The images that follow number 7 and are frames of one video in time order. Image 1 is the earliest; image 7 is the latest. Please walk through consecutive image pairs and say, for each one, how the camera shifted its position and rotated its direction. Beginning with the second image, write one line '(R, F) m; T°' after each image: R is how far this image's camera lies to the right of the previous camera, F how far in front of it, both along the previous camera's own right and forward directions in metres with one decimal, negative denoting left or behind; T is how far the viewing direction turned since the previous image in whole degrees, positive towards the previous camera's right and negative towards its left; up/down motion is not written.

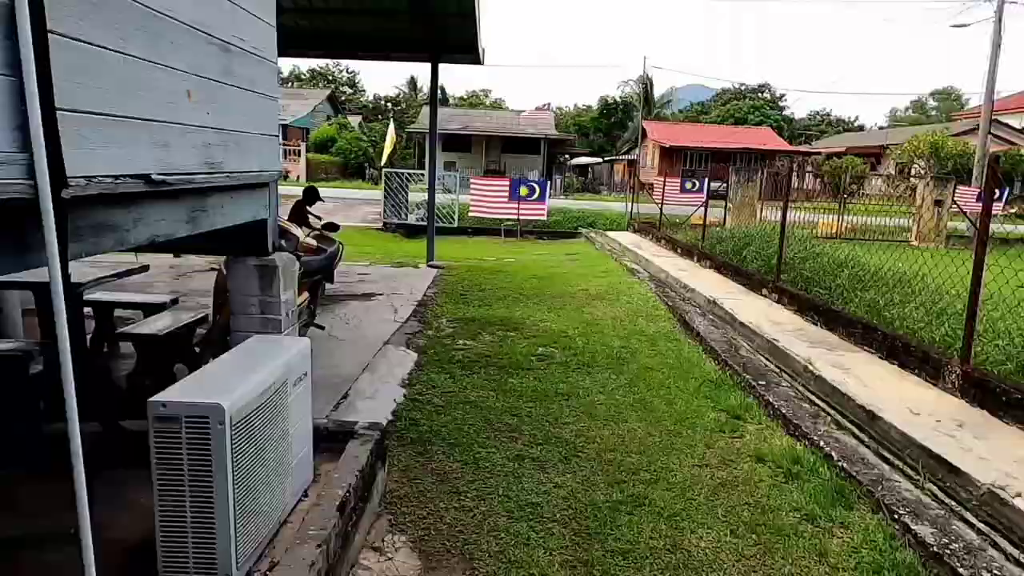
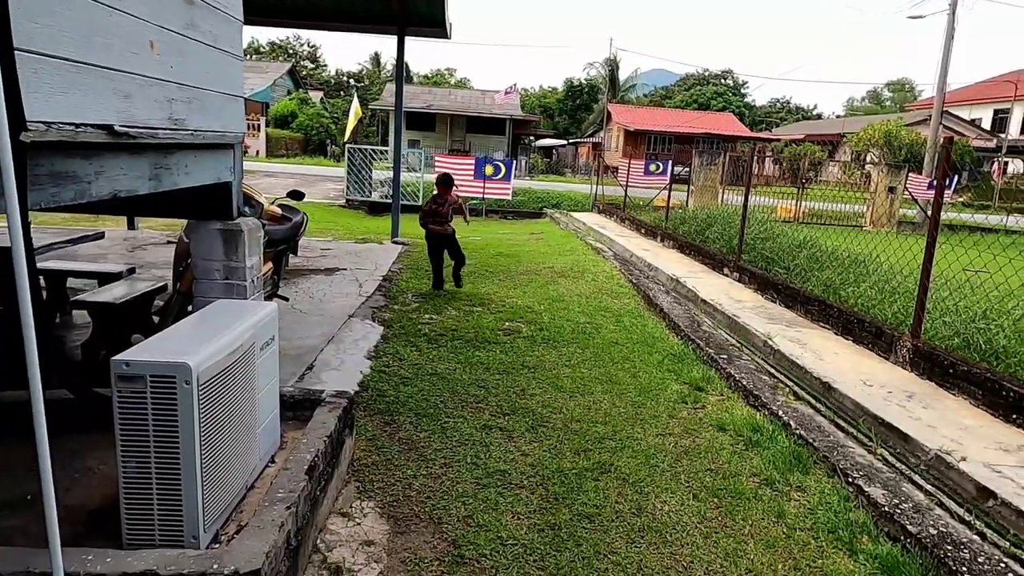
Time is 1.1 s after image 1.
(0.0, 0.0) m; +3°
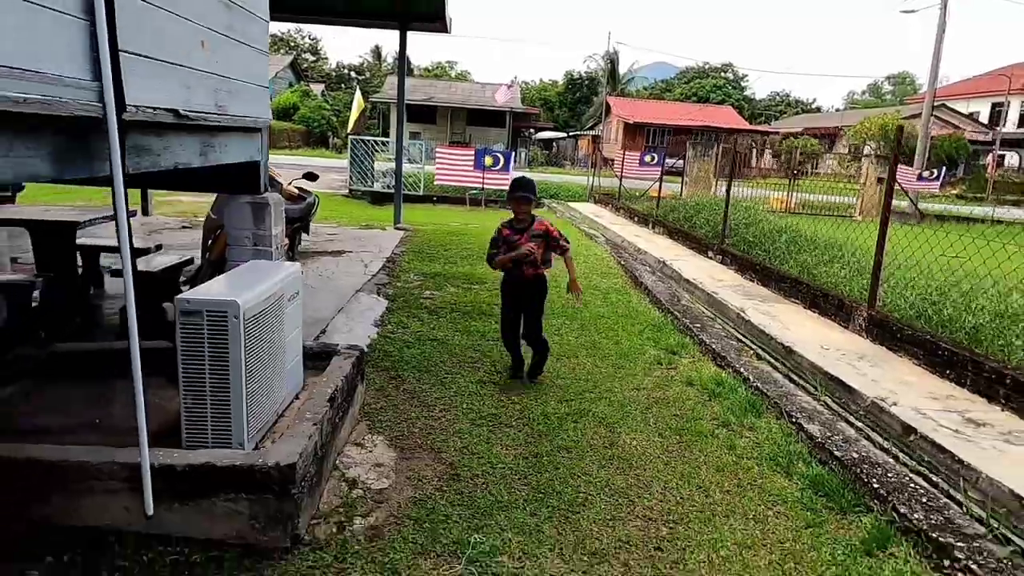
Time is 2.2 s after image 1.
(+0.1, -0.4) m; 0°
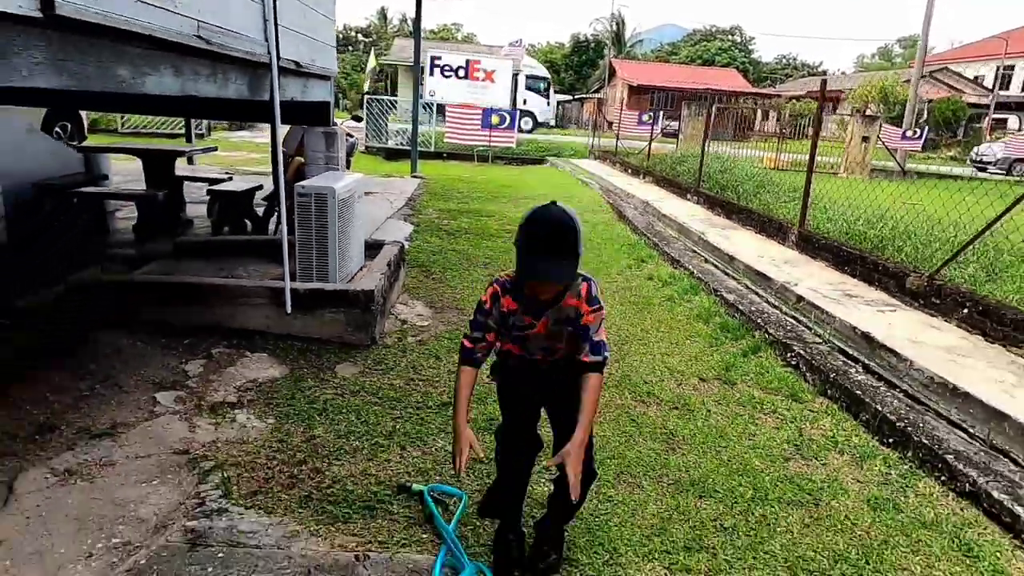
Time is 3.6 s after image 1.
(0.0, -1.2) m; -1°
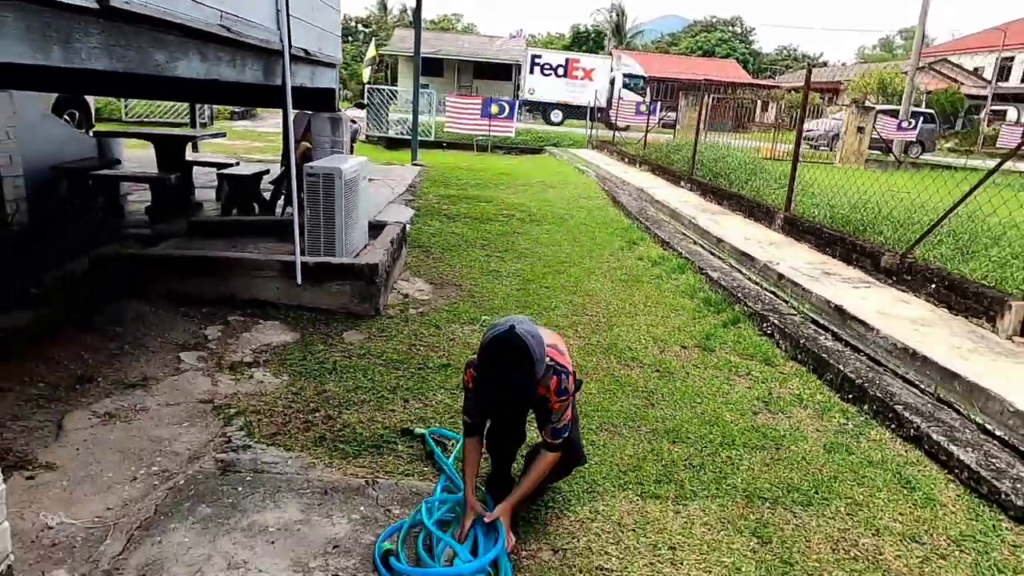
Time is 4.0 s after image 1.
(0.0, -0.2) m; 0°
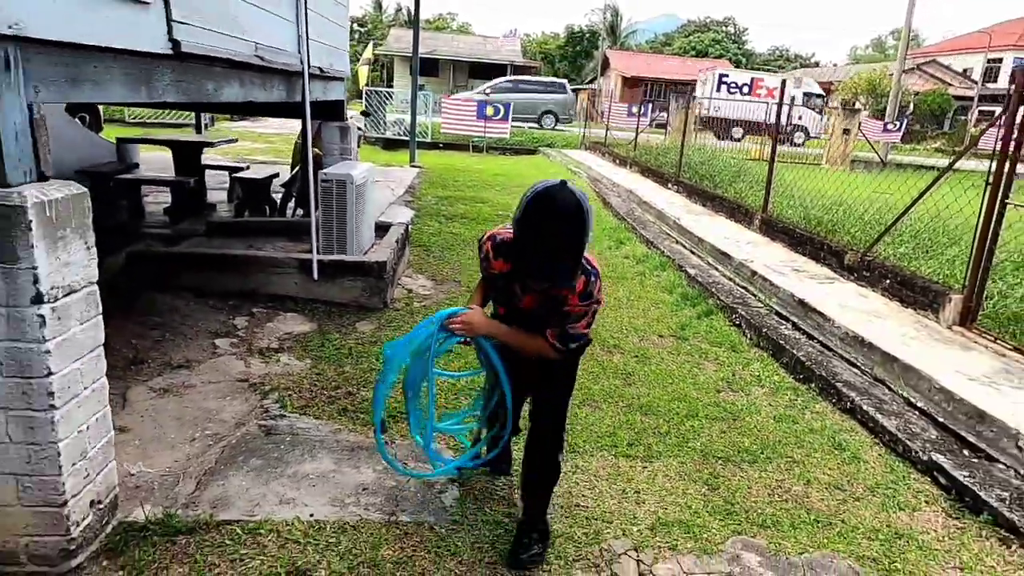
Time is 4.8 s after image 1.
(0.0, -0.4) m; 0°
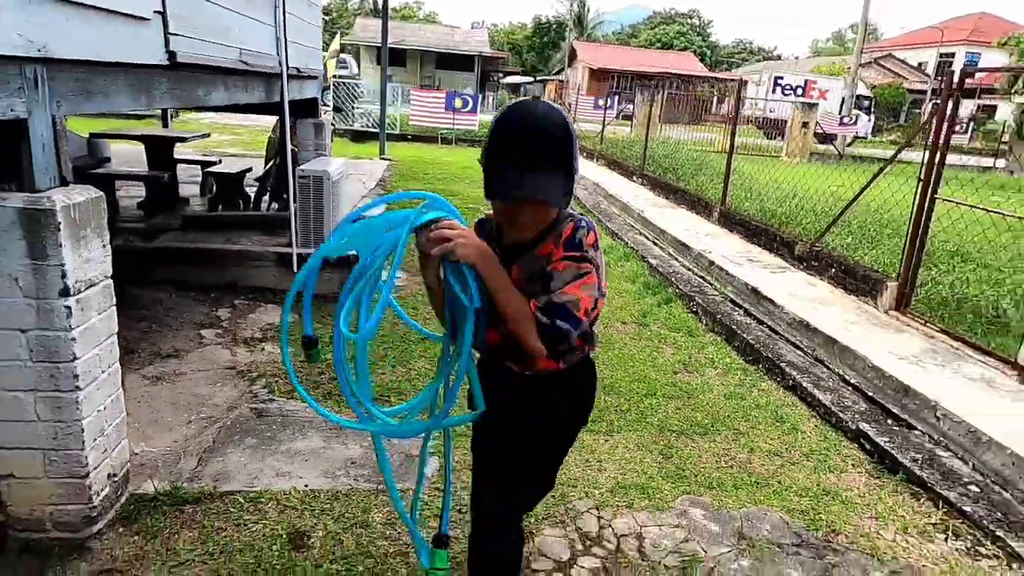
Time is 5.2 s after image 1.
(0.0, -0.2) m; +3°
